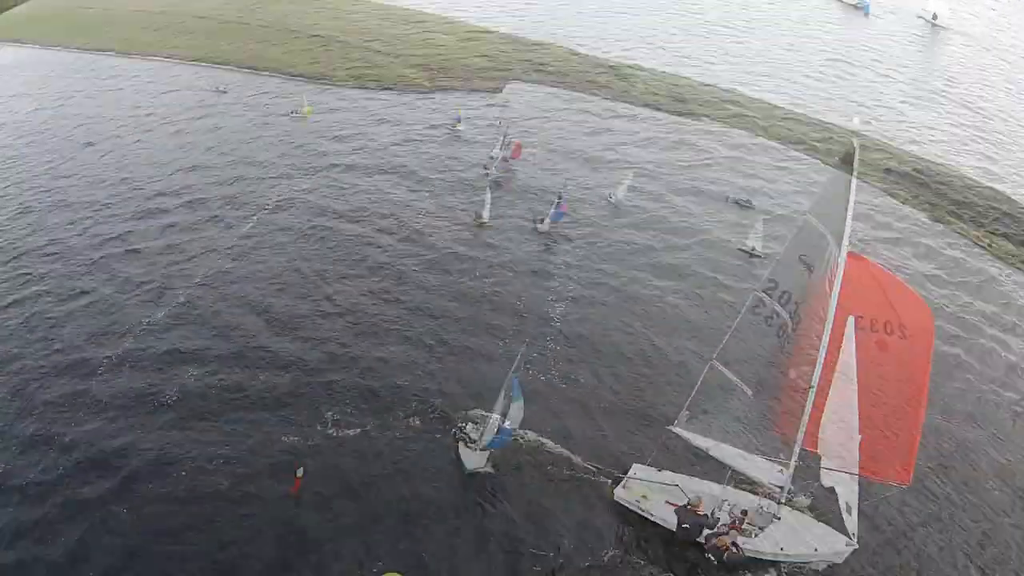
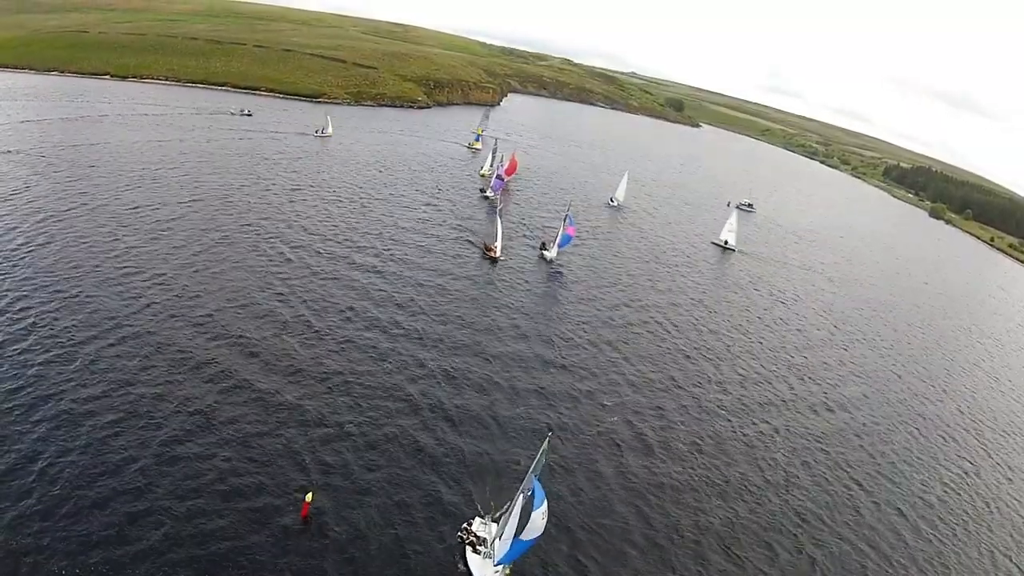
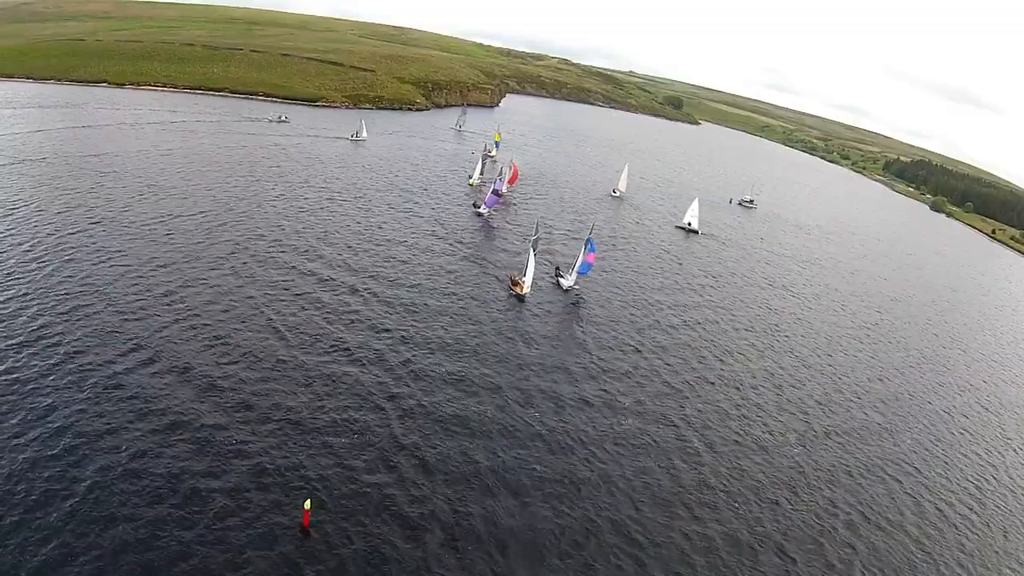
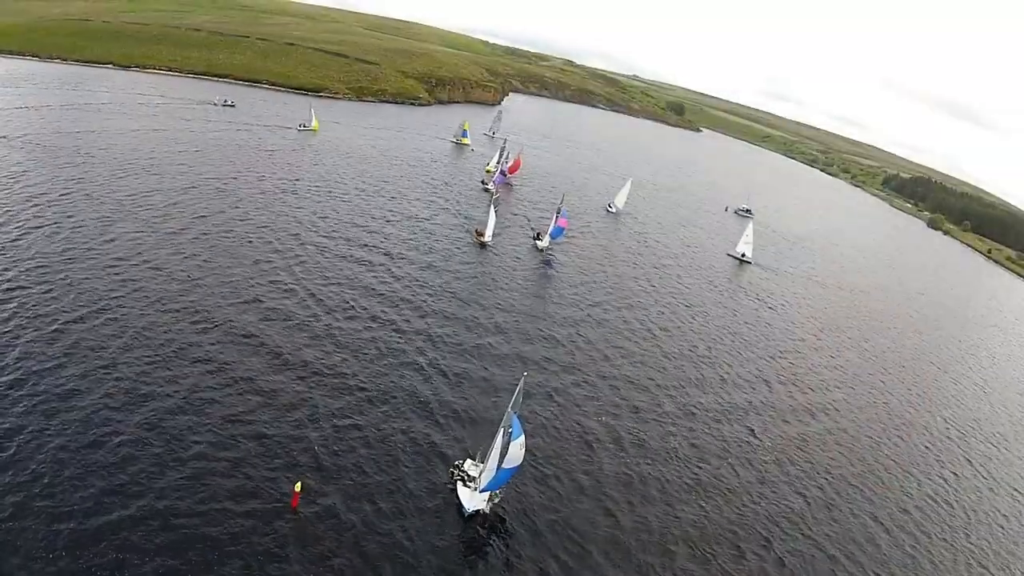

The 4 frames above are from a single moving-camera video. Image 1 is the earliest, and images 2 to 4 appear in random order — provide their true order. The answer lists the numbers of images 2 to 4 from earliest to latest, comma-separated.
4, 2, 3
